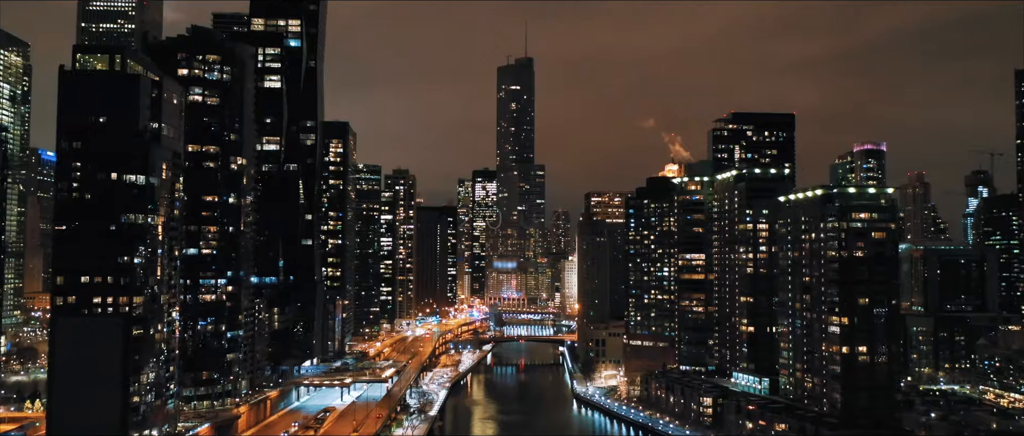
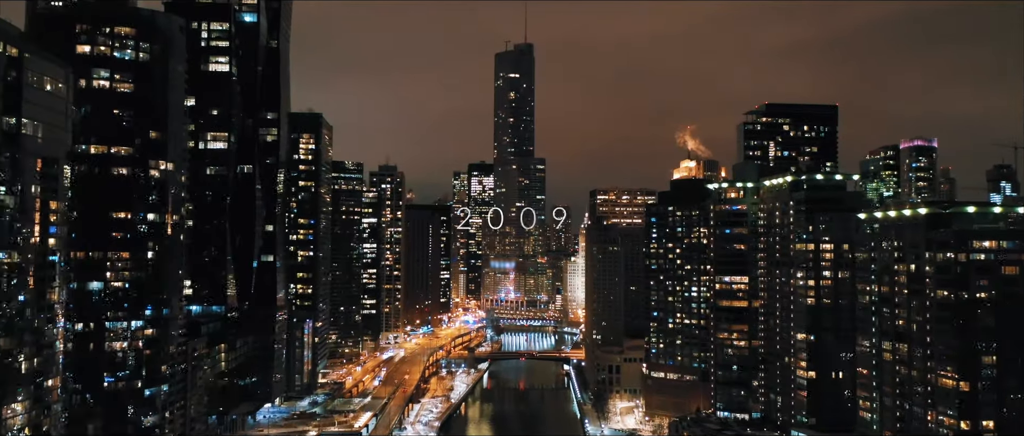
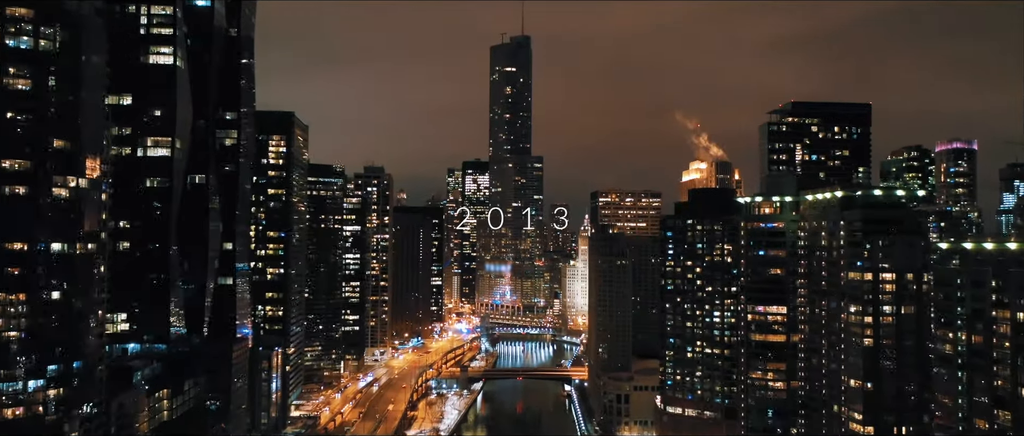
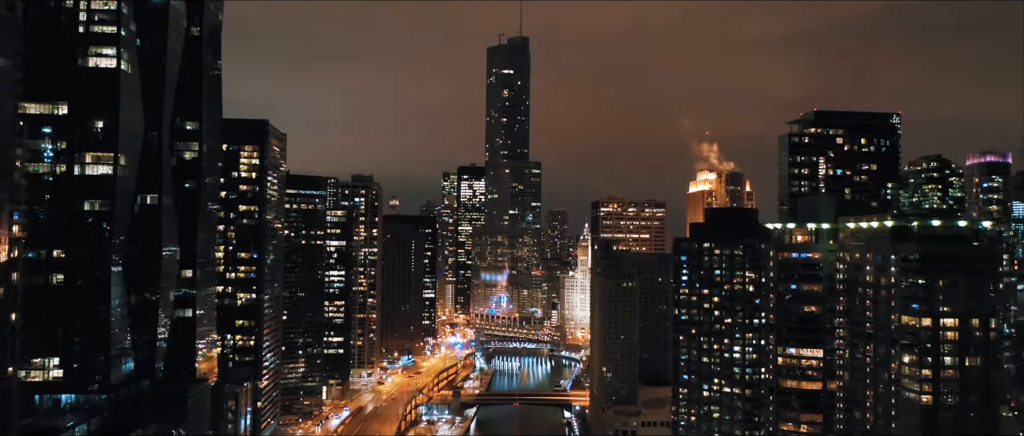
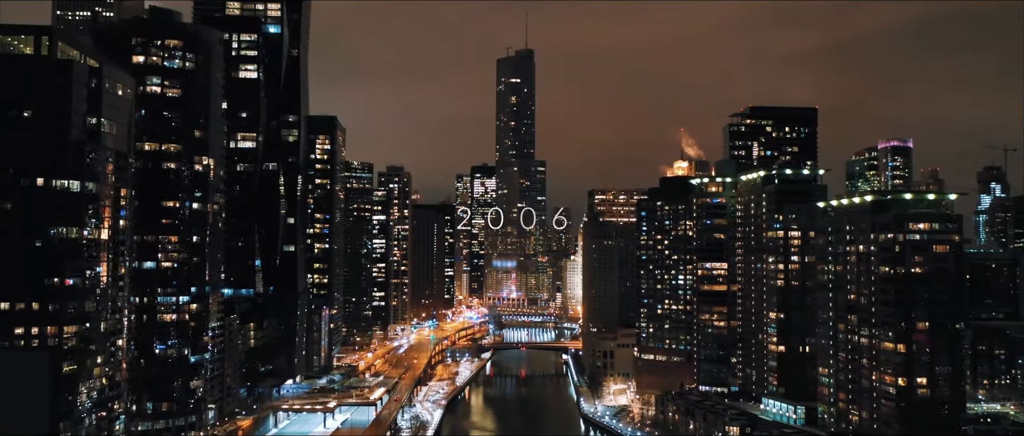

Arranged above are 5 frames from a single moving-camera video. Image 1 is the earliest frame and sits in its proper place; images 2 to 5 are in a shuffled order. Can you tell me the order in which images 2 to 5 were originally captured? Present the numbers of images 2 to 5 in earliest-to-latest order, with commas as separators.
5, 2, 3, 4
